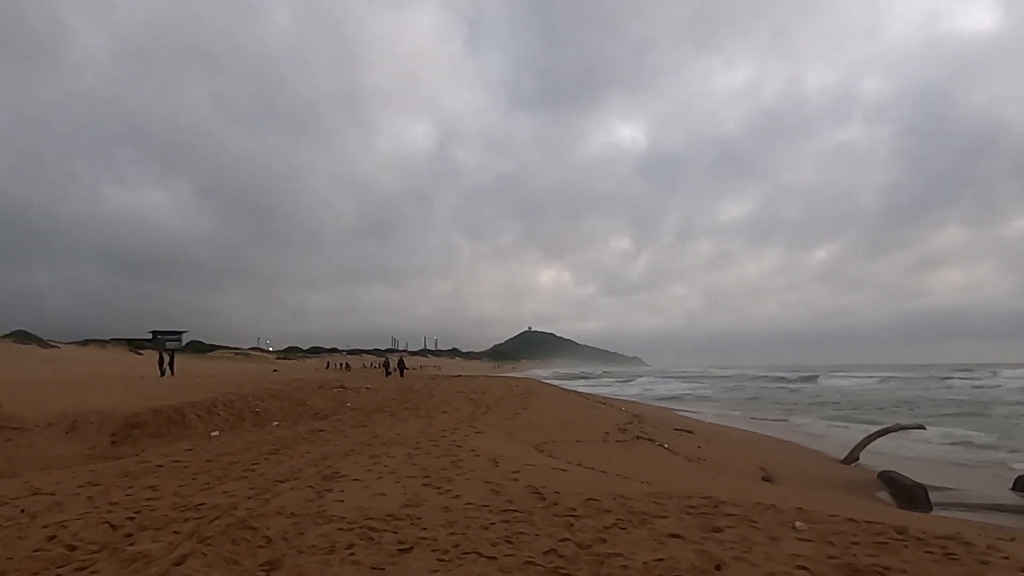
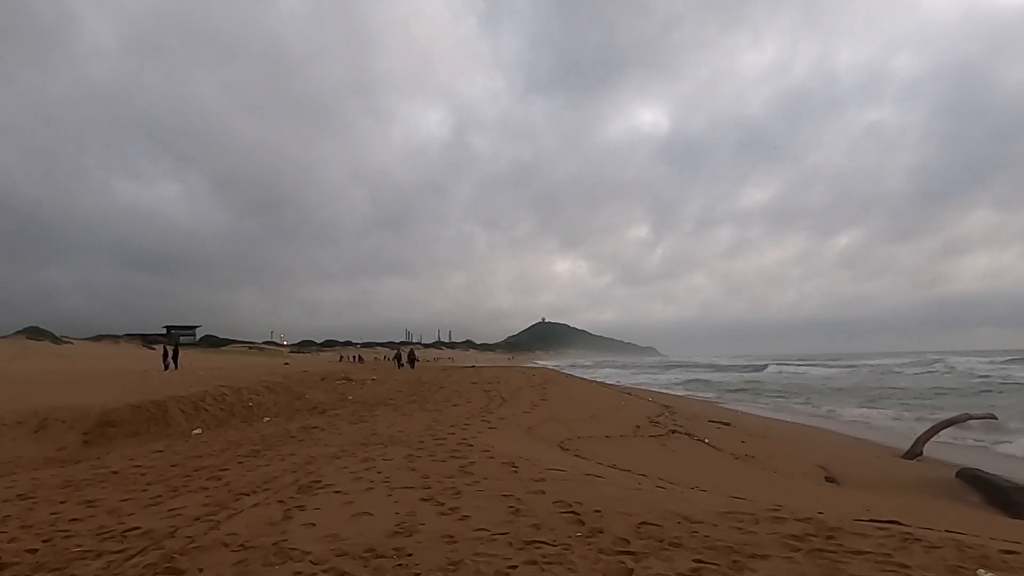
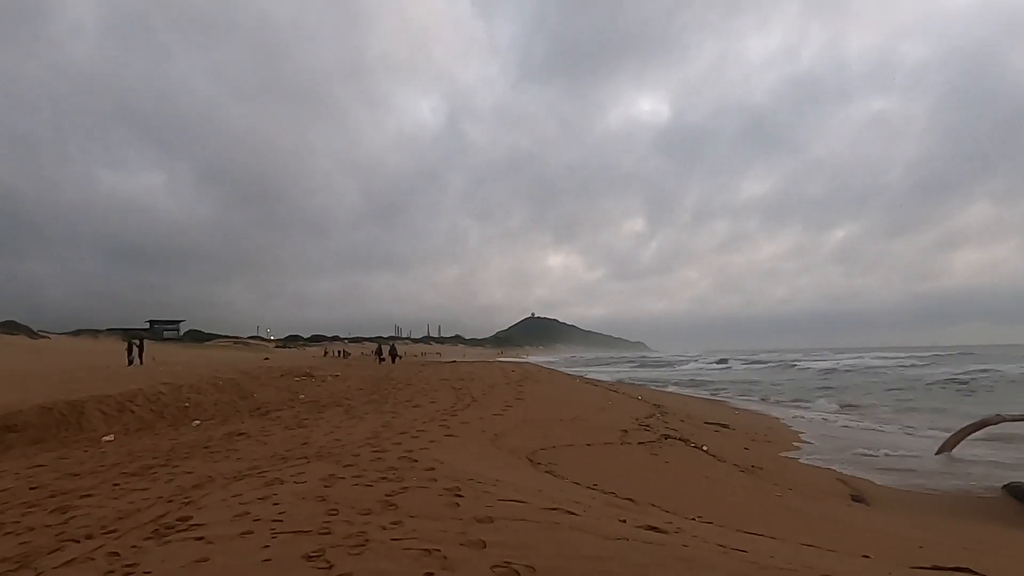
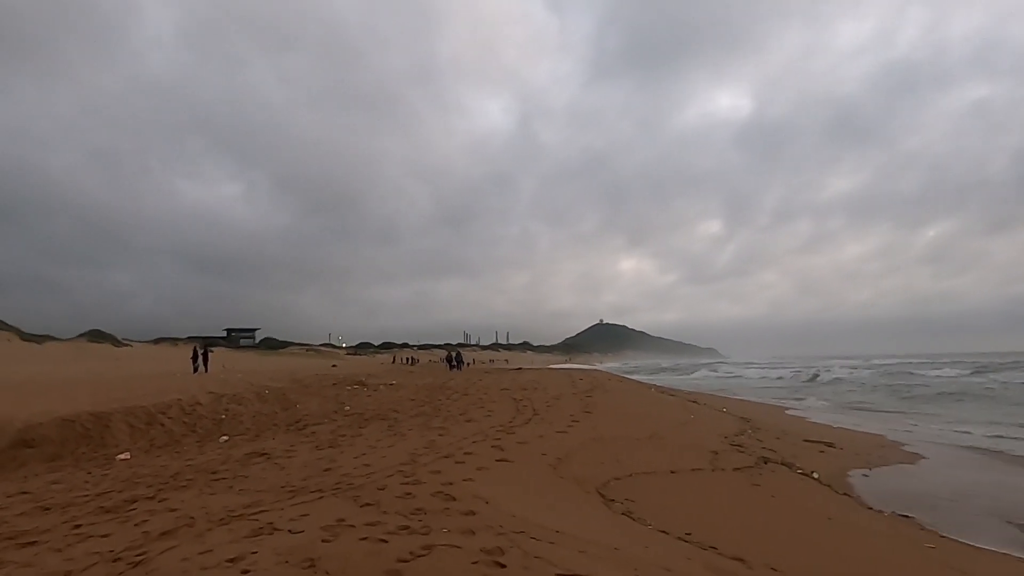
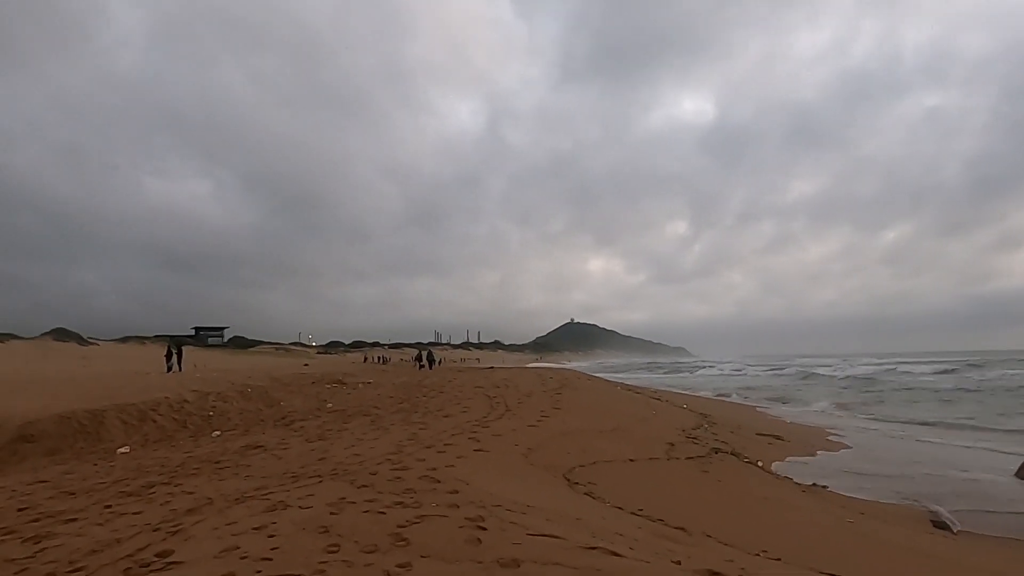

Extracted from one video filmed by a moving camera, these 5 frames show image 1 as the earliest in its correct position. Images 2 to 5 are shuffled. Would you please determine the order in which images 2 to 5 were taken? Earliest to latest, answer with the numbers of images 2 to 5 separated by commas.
2, 3, 5, 4
